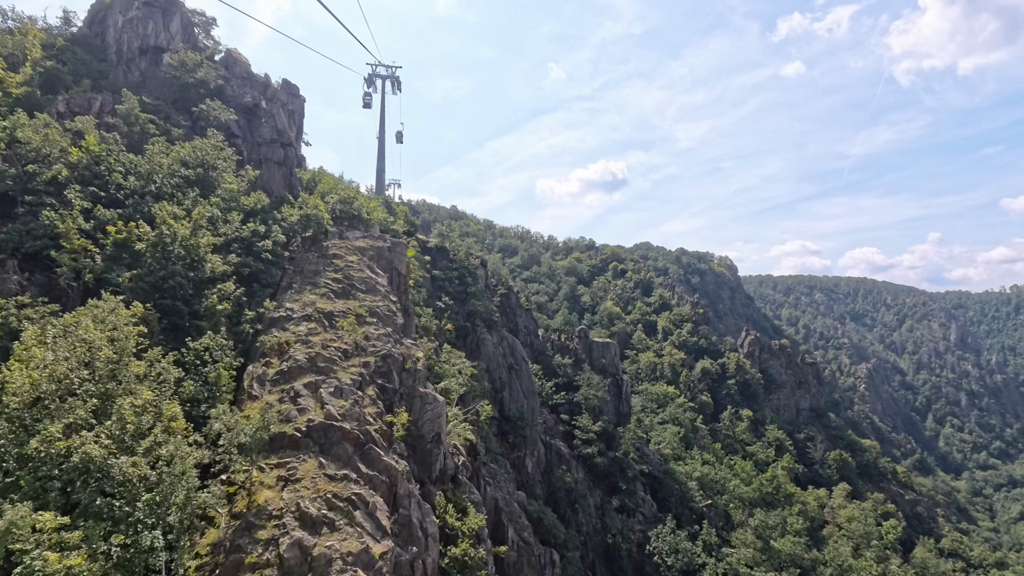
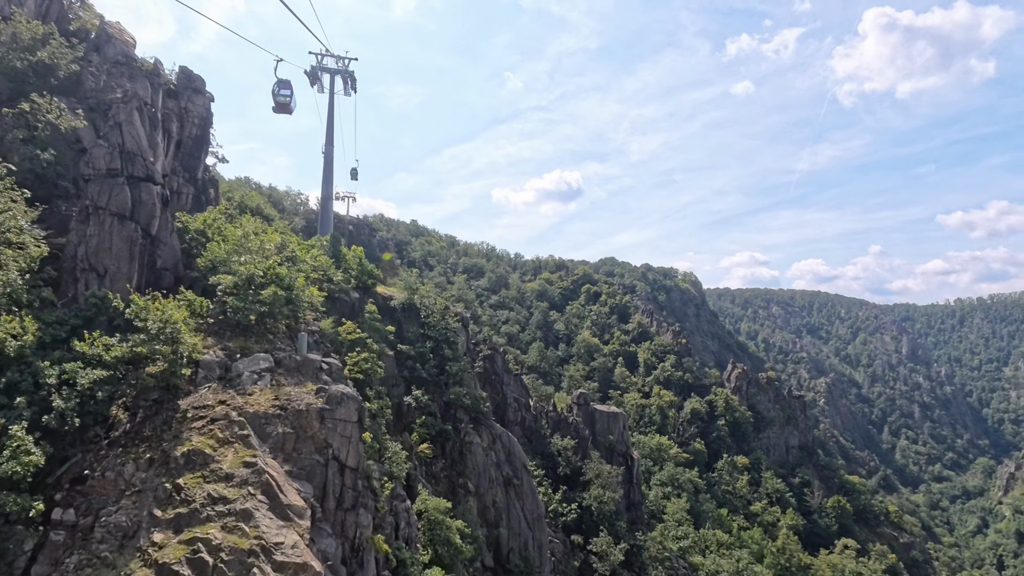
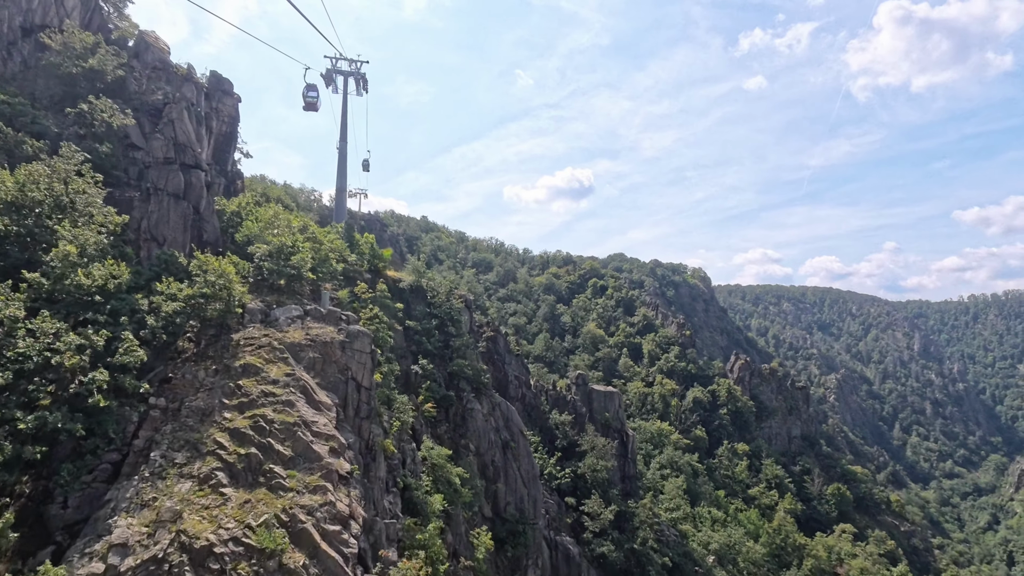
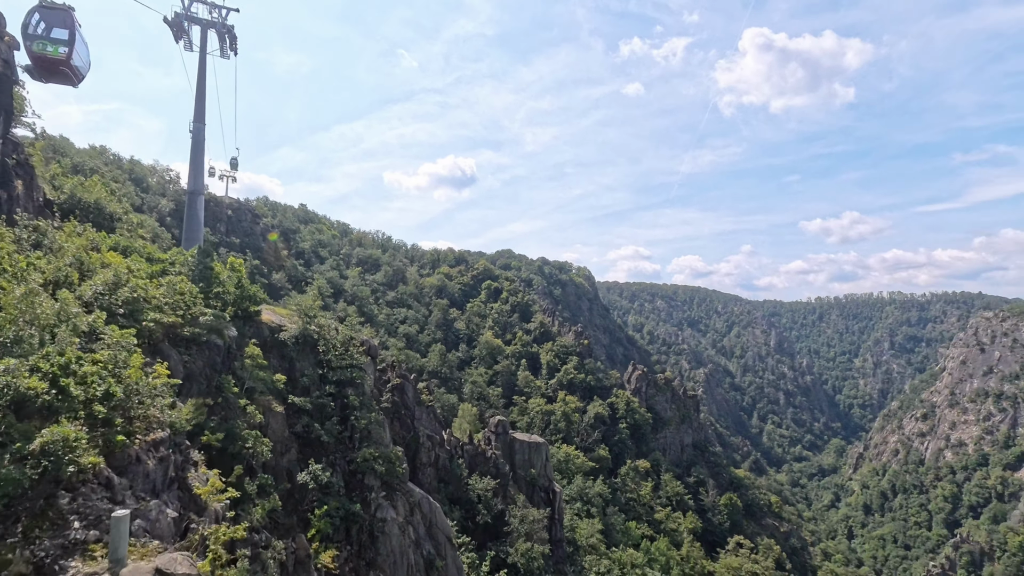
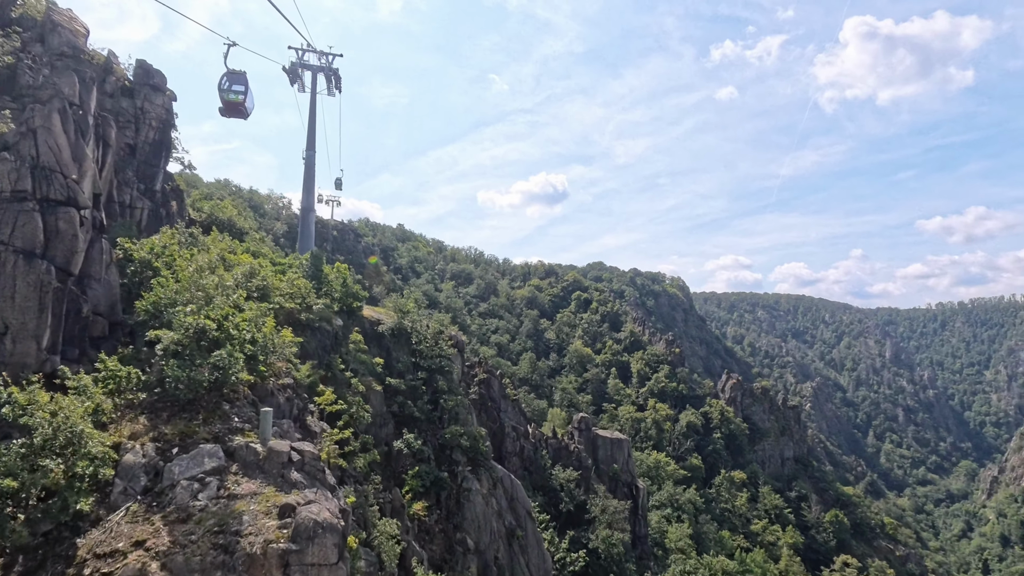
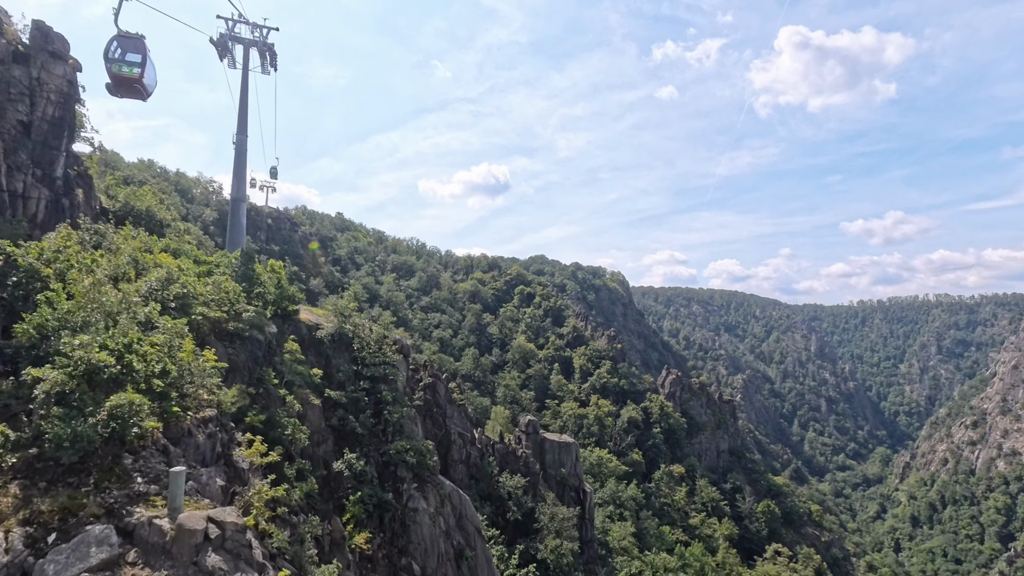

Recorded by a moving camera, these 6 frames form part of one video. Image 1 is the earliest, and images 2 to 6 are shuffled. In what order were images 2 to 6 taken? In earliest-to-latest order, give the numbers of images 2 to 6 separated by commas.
3, 2, 5, 6, 4
